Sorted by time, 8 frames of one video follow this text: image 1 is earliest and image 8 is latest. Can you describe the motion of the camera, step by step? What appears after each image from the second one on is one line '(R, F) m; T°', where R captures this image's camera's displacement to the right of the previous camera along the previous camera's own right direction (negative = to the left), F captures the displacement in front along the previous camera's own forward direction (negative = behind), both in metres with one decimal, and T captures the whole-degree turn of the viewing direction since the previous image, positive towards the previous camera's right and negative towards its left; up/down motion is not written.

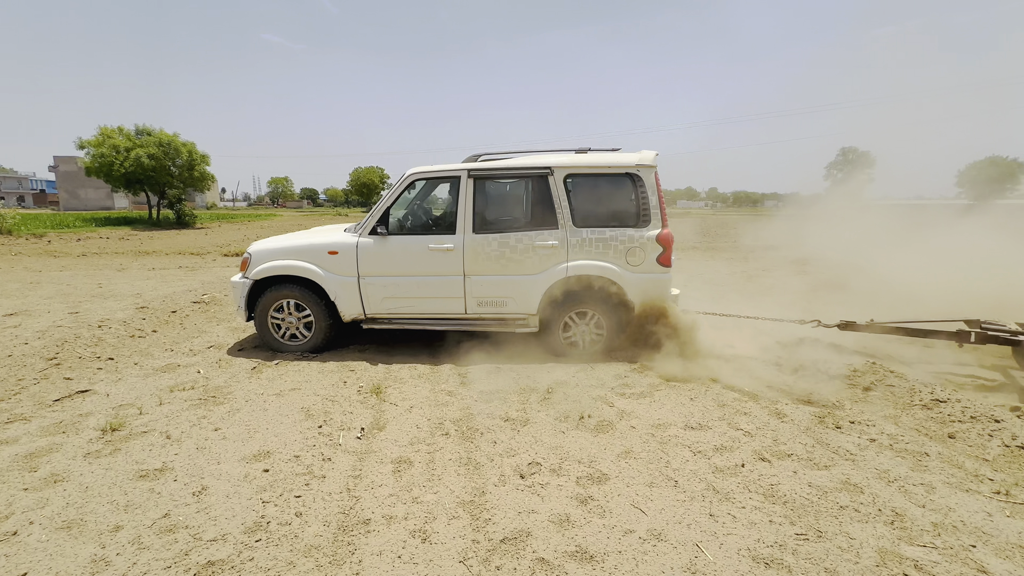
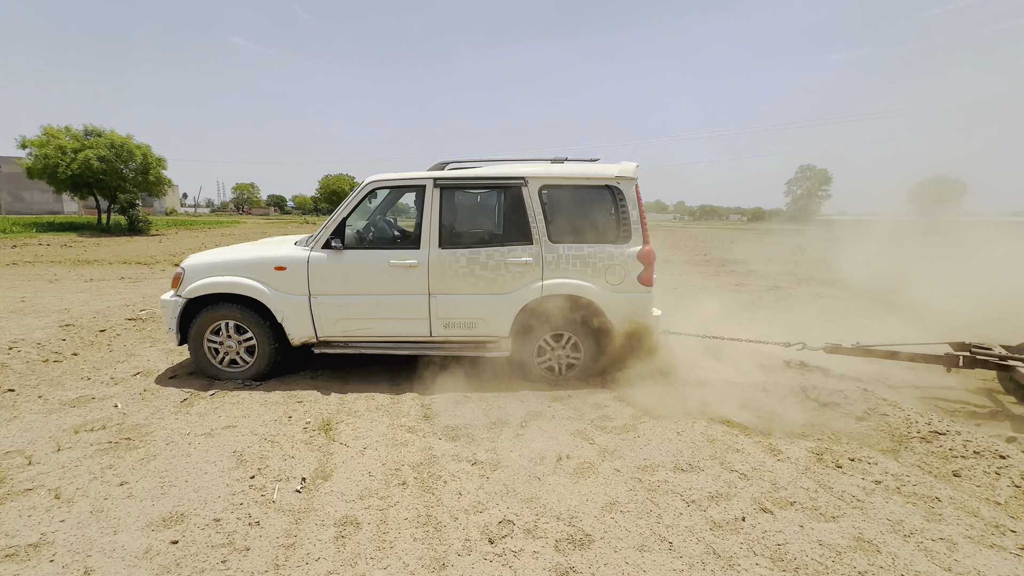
(0.0, +0.4) m; +3°
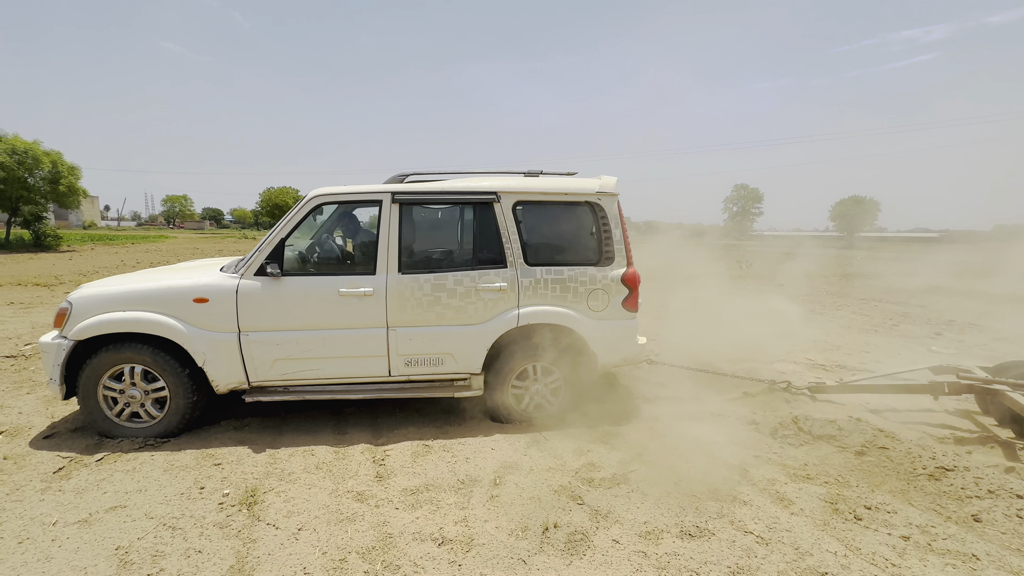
(-0.1, +0.5) m; +6°
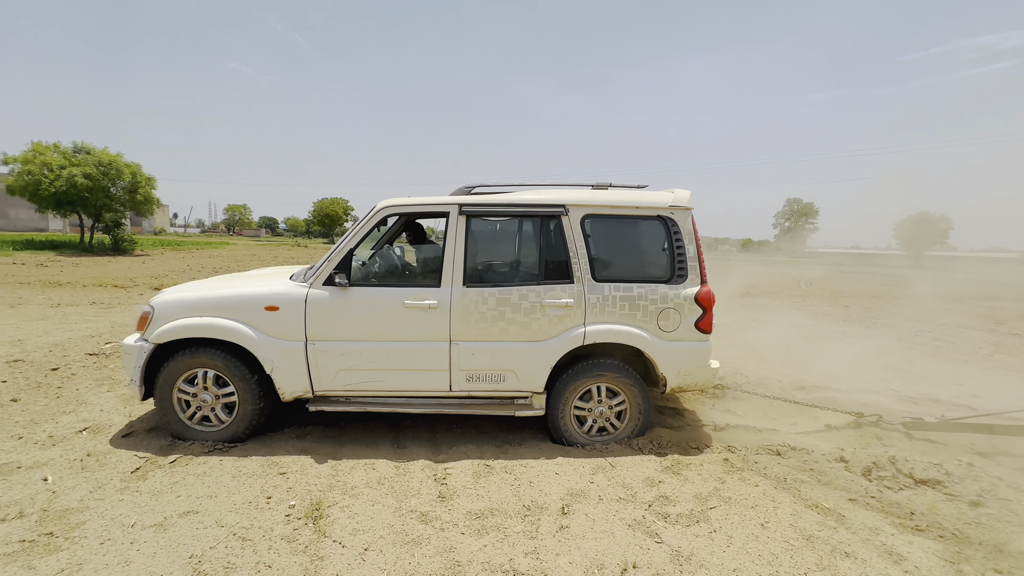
(-0.2, +0.1) m; -5°
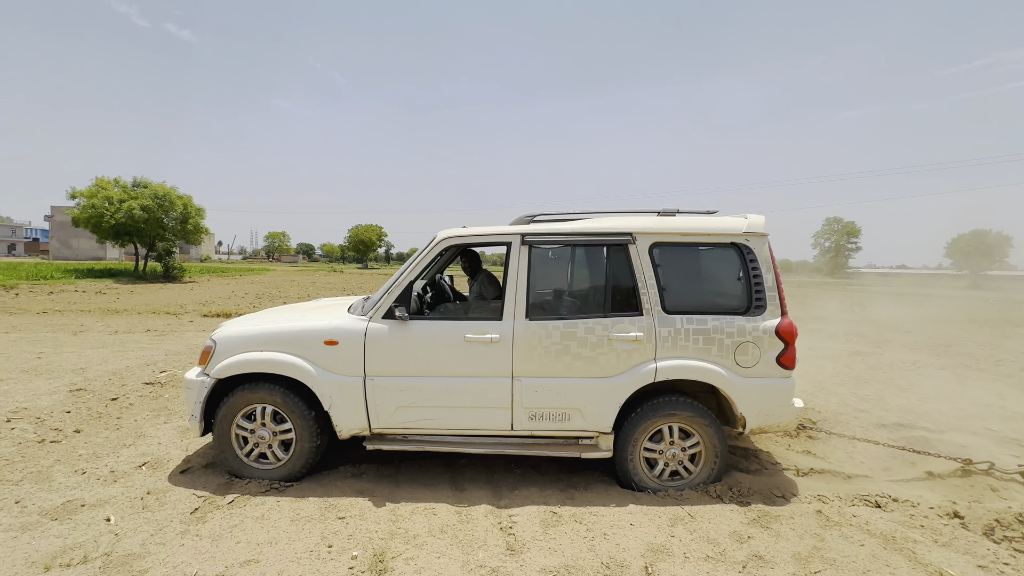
(-0.3, +0.2) m; -4°
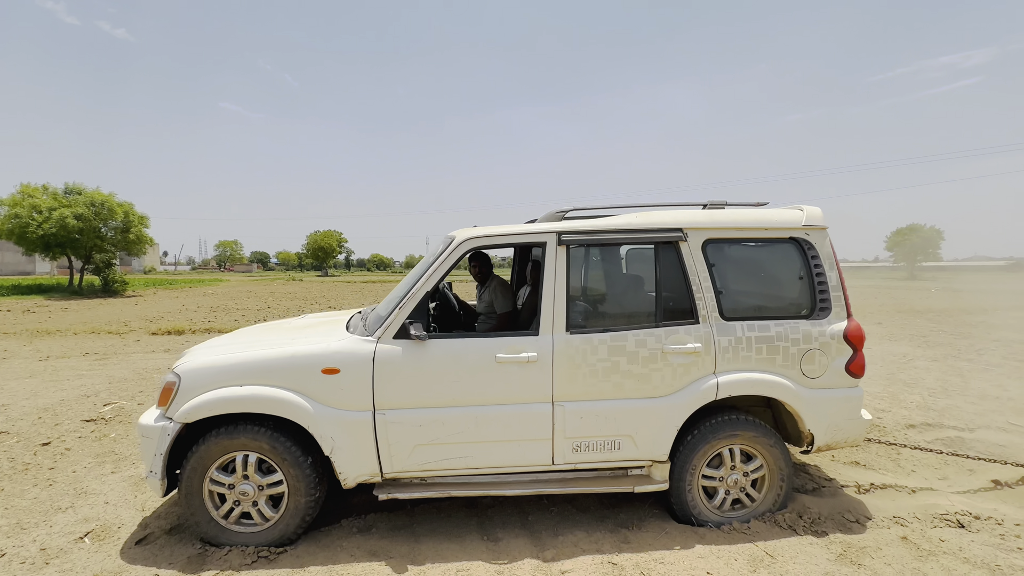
(-0.5, +0.6) m; +5°
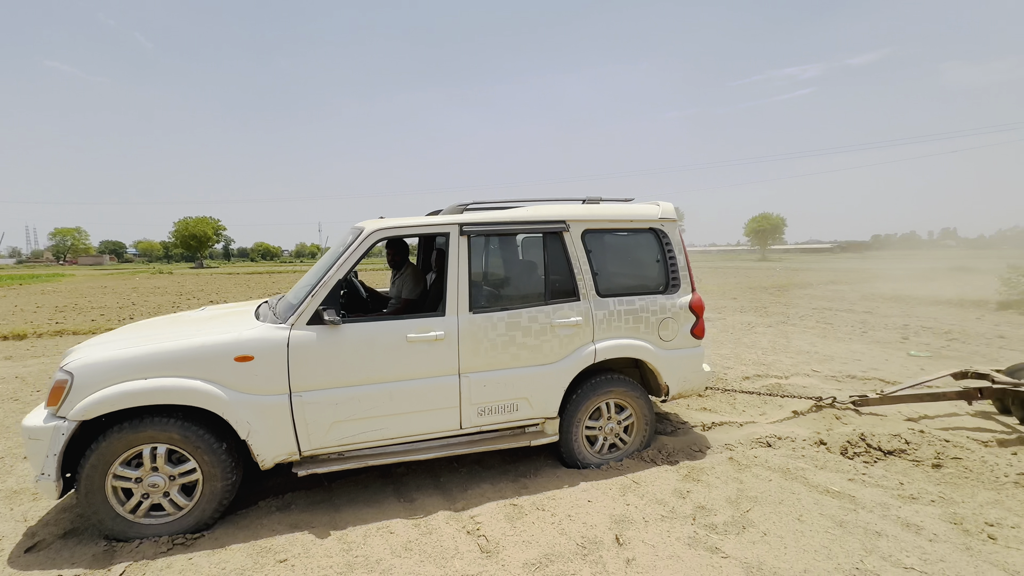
(0.0, -0.4) m; +12°
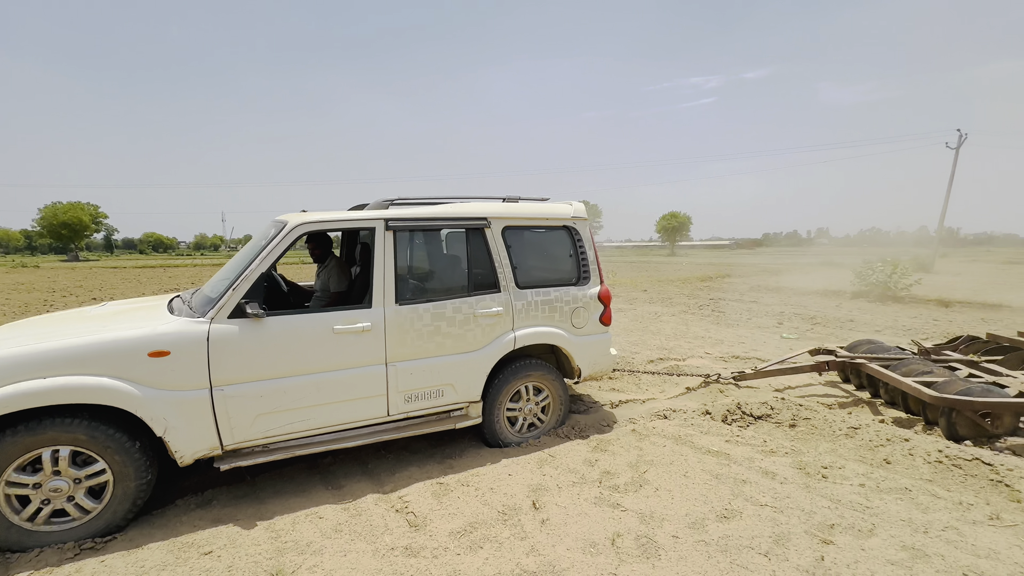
(0.0, -0.2) m; +9°
